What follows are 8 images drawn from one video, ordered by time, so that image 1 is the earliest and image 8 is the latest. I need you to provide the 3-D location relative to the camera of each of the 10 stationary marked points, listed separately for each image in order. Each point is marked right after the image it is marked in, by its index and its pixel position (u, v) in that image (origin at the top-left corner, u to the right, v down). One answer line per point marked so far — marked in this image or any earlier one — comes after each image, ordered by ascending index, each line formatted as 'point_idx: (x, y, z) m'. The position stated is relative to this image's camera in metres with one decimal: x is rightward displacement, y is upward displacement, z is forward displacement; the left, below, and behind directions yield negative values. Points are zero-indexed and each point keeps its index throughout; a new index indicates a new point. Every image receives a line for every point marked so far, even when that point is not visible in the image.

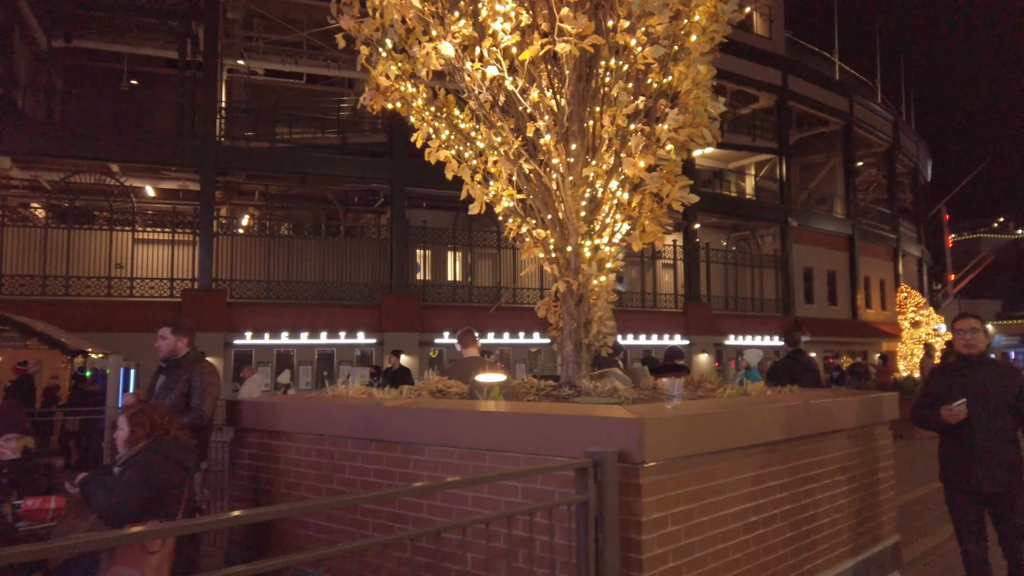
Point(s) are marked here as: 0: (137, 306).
0: (-9.3, -0.4, +19.2) m
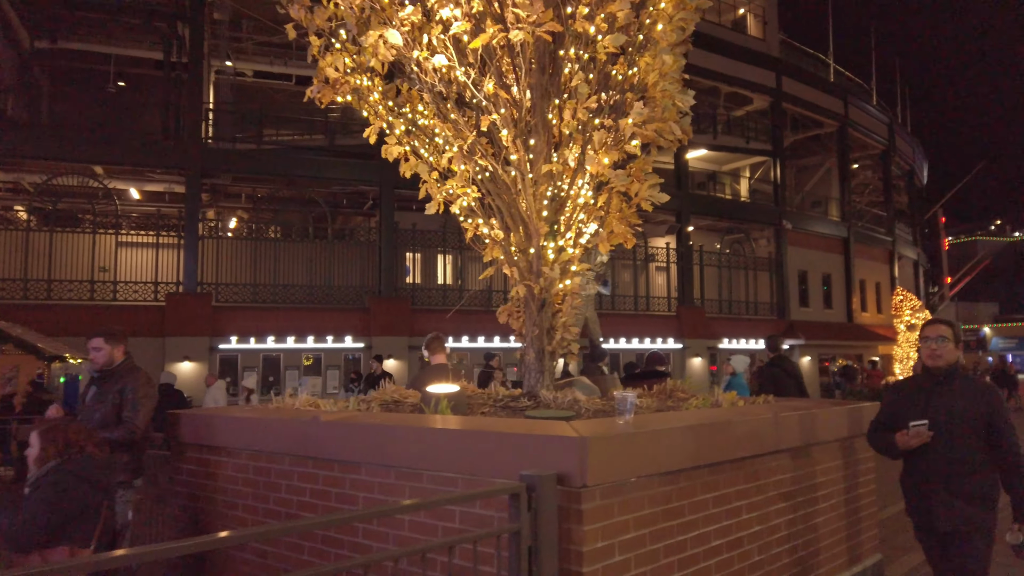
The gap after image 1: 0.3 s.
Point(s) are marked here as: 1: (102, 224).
0: (-9.6, -0.5, +18.9) m
1: (-10.5, +1.7, +19.8) m
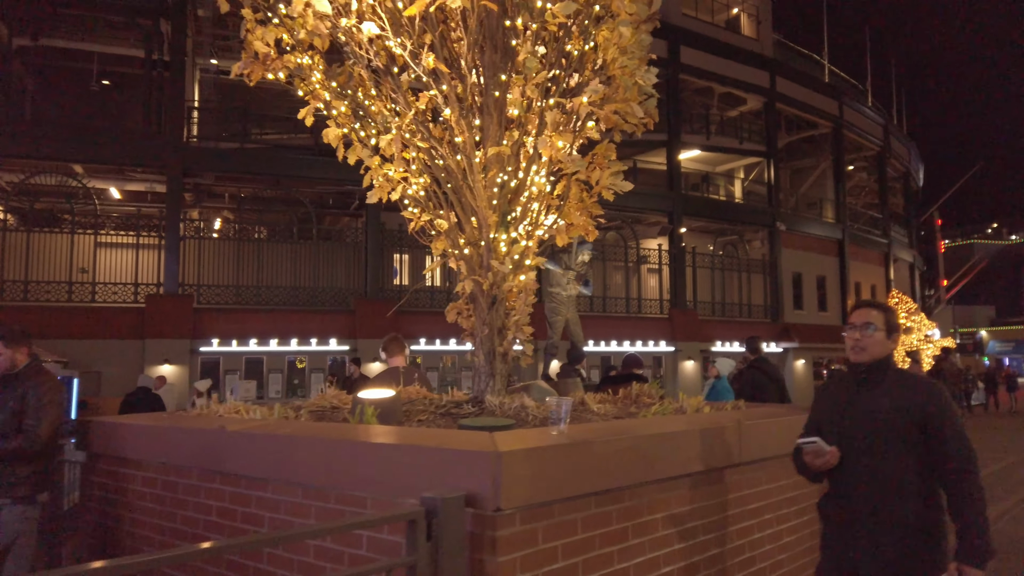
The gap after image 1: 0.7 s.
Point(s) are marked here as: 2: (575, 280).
0: (-9.9, -0.6, +18.5) m
1: (-10.8, +1.6, +19.4) m
2: (+0.8, +0.1, +10.3) m
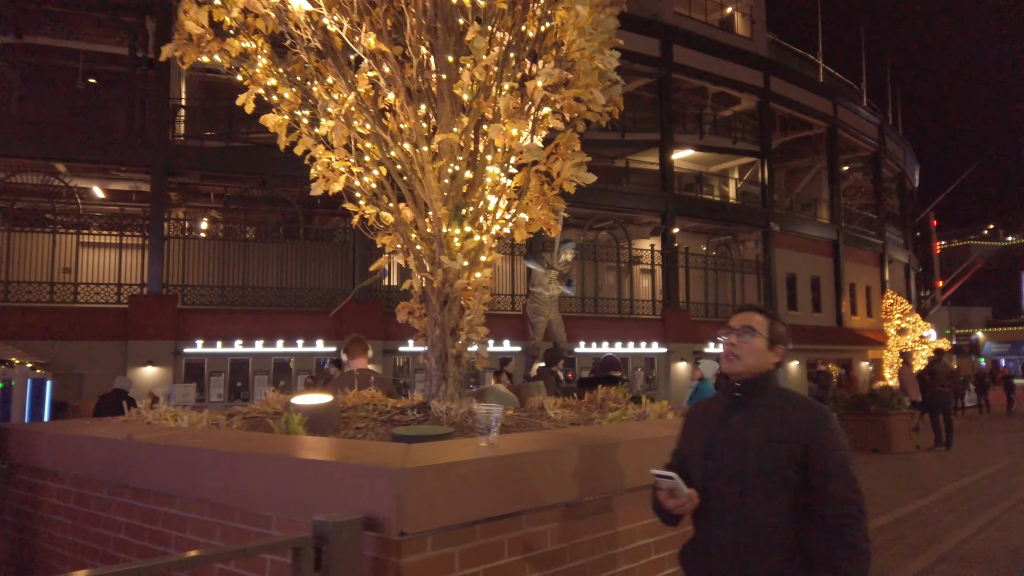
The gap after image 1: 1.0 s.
0: (-10.2, -0.6, +18.2) m
1: (-11.1, +1.6, +19.1) m
2: (+0.6, +0.1, +10.1) m
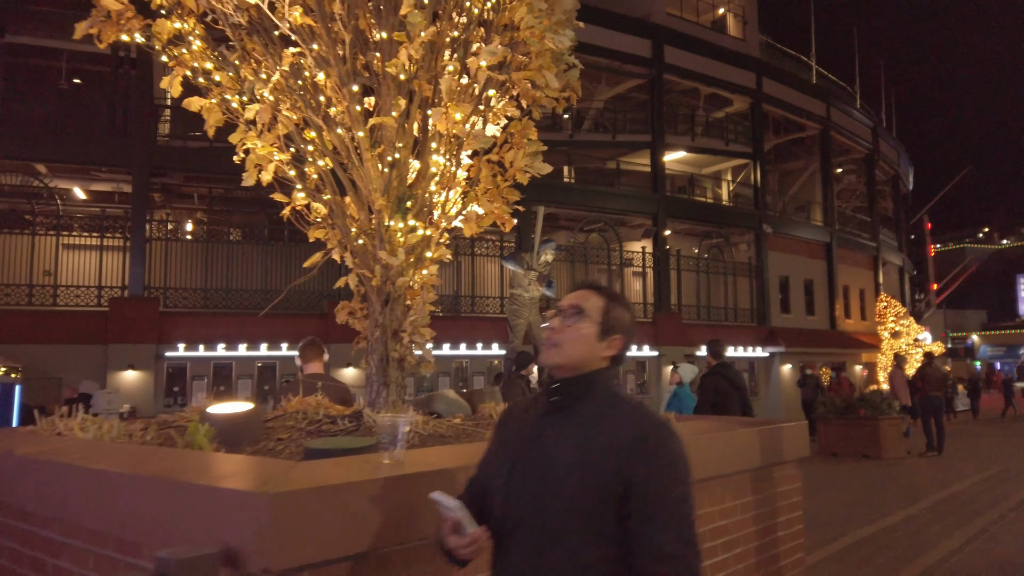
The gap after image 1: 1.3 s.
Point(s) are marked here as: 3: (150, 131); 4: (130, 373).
0: (-10.5, -0.6, +17.9) m
1: (-11.4, +1.6, +18.8) m
2: (+0.3, +0.1, +9.8) m
3: (-9.3, +4.0, +19.7) m
4: (-9.0, -2.0, +18.1) m
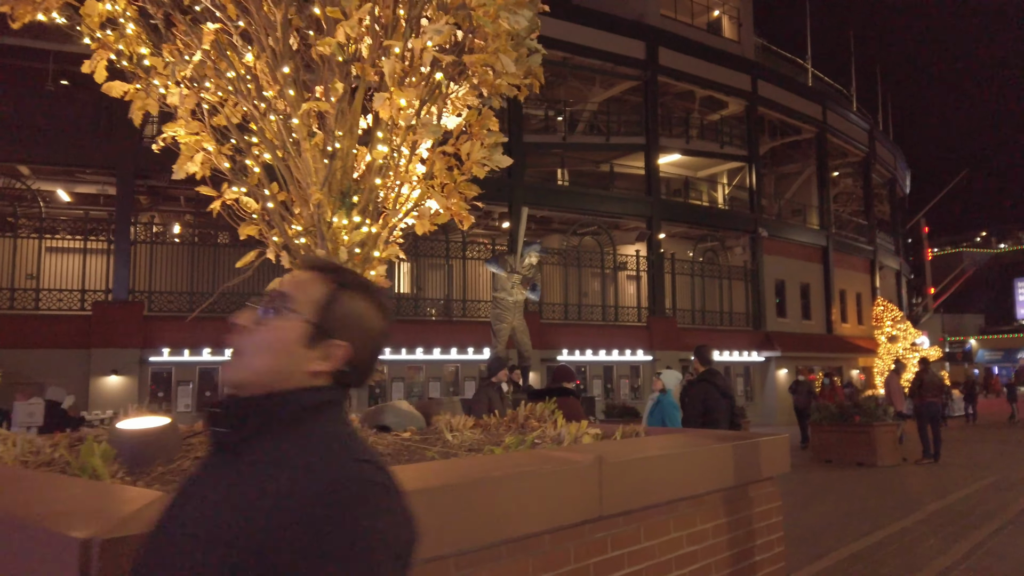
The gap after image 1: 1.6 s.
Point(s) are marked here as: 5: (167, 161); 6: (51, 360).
0: (-10.7, -0.7, +17.6) m
1: (-11.6, +1.5, +18.5) m
2: (+0.1, 0.0, +9.5) m
3: (-9.5, +3.9, +19.4) m
4: (-9.2, -2.1, +17.8) m
5: (-8.8, +3.2, +19.7) m
6: (-10.5, -1.6, +17.5) m
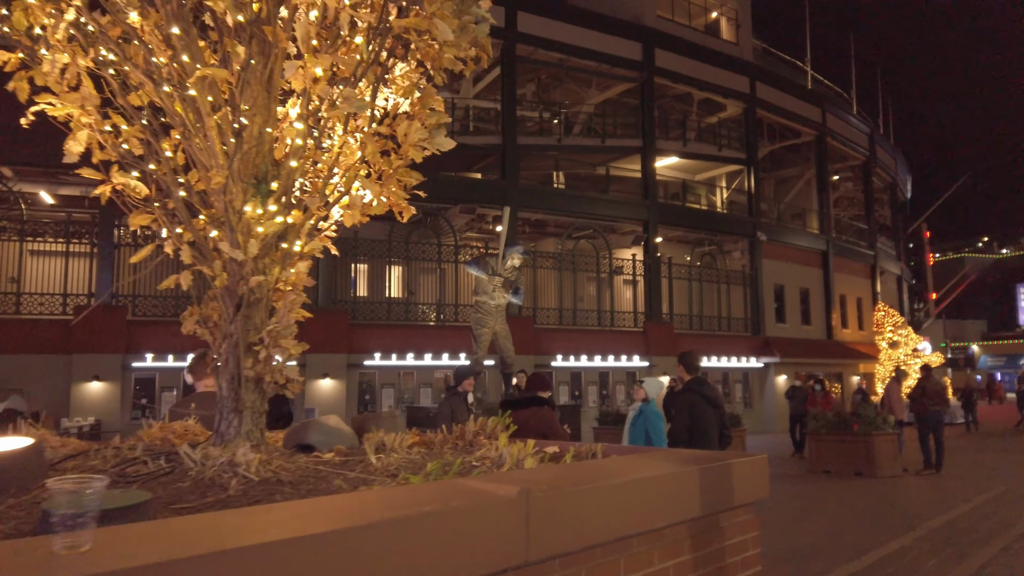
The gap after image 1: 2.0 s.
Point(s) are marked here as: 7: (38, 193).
0: (-10.9, -0.8, +17.2) m
1: (-11.8, +1.4, +18.1) m
2: (-0.1, 0.0, +9.1) m
3: (-9.7, +3.8, +19.1) m
4: (-9.4, -2.2, +17.4) m
5: (-9.0, +3.1, +19.3) m
6: (-10.7, -1.7, +17.1) m
7: (-12.2, +2.5, +20.0) m
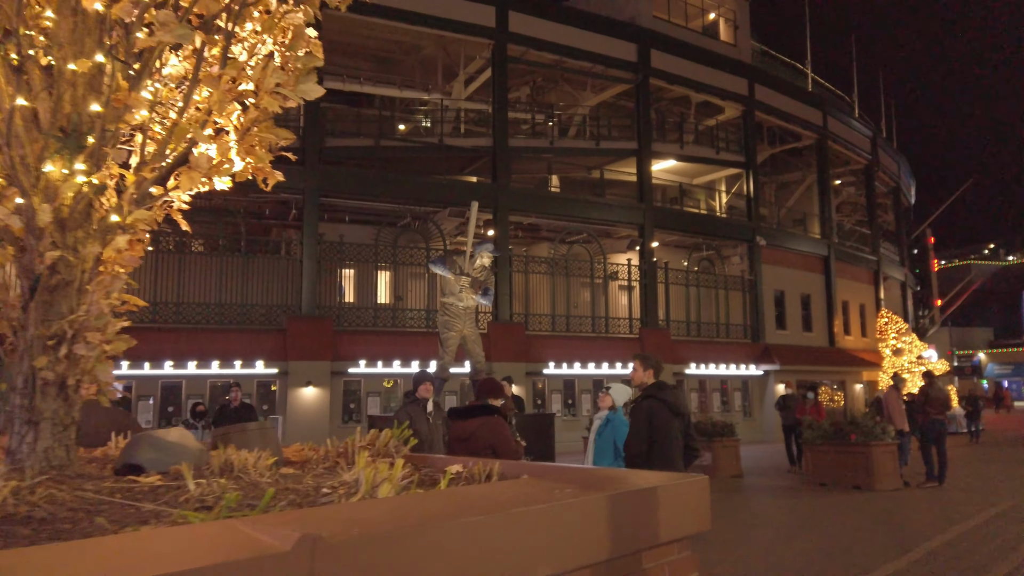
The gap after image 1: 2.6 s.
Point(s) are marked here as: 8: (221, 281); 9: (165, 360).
0: (-11.2, -0.9, +16.6) m
1: (-12.1, +1.2, +17.6) m
2: (-0.4, 0.0, +8.5) m
3: (-10.0, +3.7, +18.6) m
4: (-9.7, -2.3, +16.8) m
5: (-9.2, +3.0, +18.8) m
6: (-11.0, -1.8, +16.6) m
7: (-12.5, +2.3, +19.6) m
8: (-7.2, +0.2, +19.1) m
9: (-8.0, -1.7, +17.8) m
